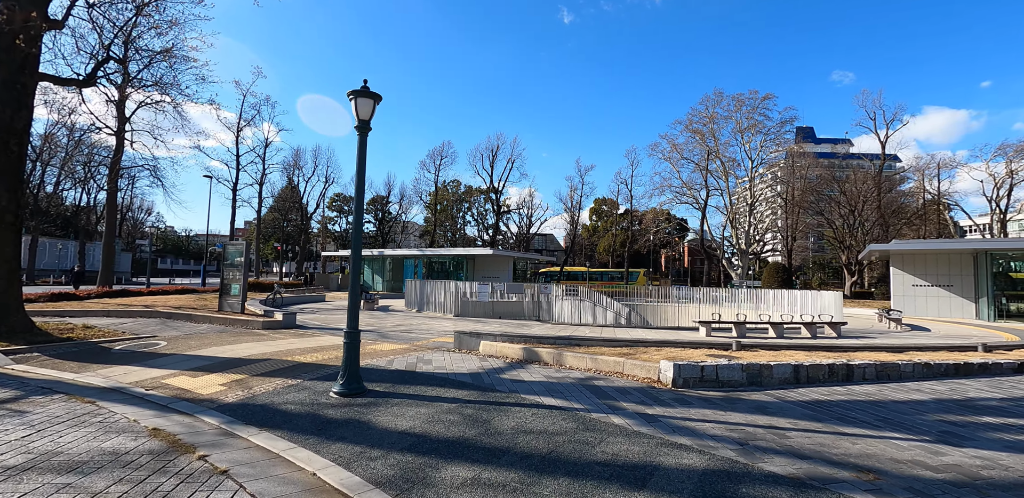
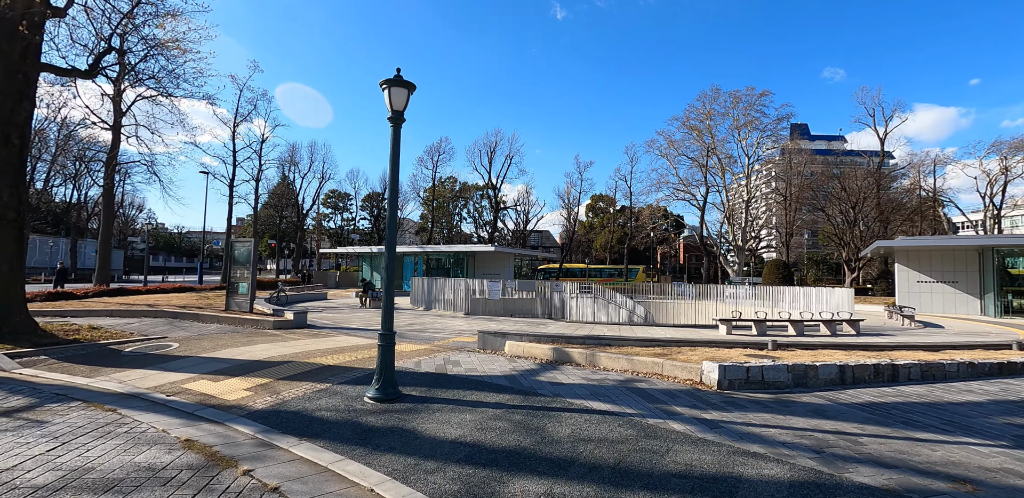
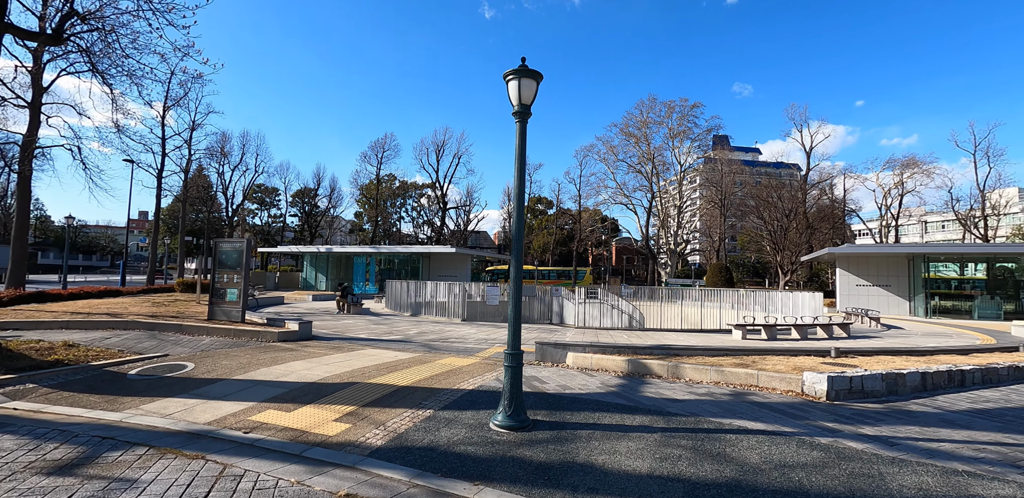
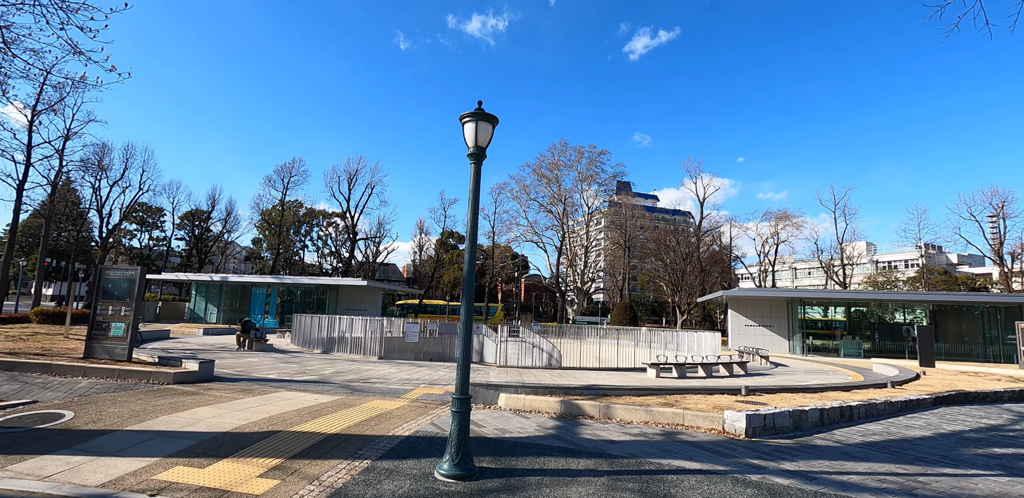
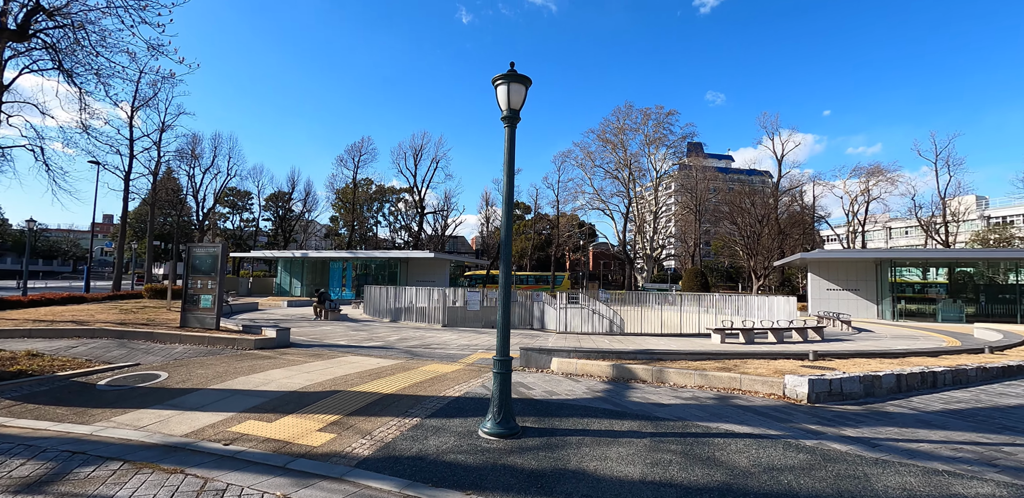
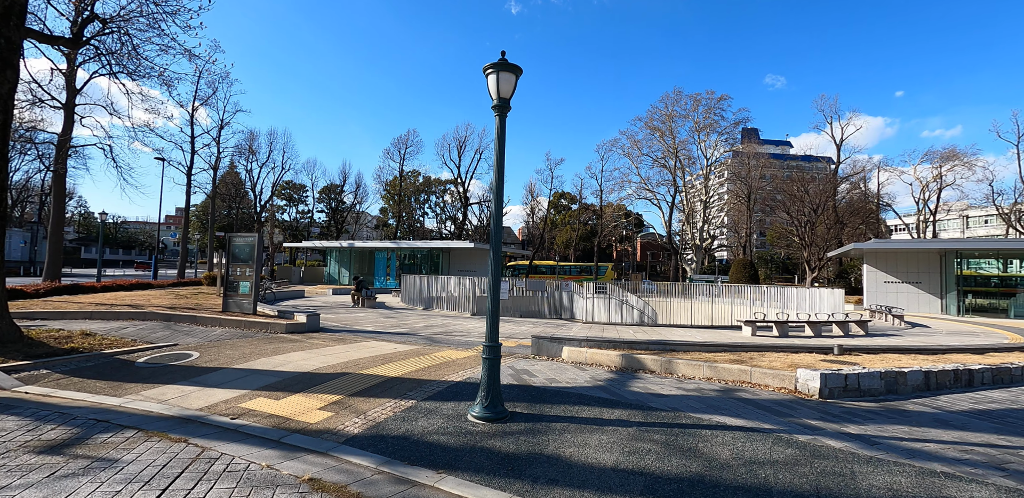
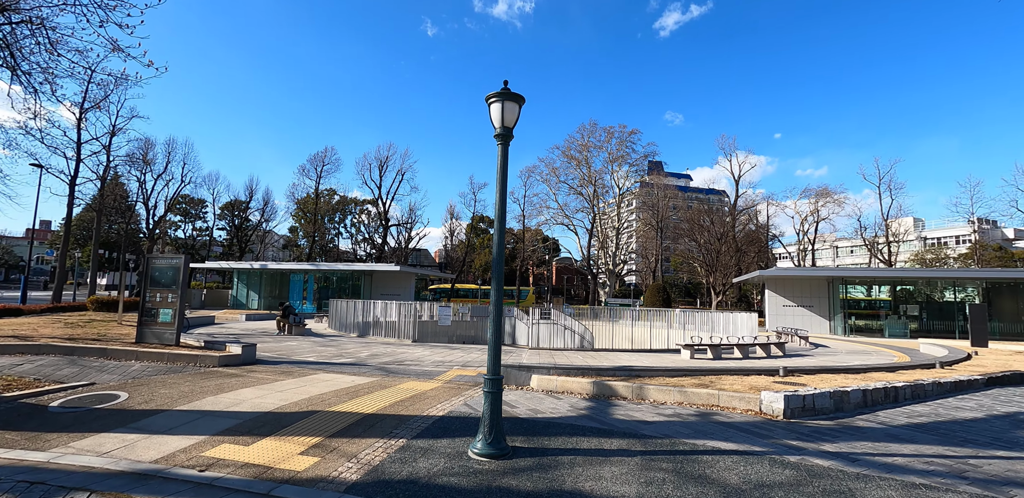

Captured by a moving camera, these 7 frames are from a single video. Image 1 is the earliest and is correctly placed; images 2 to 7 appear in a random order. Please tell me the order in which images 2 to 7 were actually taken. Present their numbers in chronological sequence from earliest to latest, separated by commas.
2, 6, 3, 5, 7, 4
